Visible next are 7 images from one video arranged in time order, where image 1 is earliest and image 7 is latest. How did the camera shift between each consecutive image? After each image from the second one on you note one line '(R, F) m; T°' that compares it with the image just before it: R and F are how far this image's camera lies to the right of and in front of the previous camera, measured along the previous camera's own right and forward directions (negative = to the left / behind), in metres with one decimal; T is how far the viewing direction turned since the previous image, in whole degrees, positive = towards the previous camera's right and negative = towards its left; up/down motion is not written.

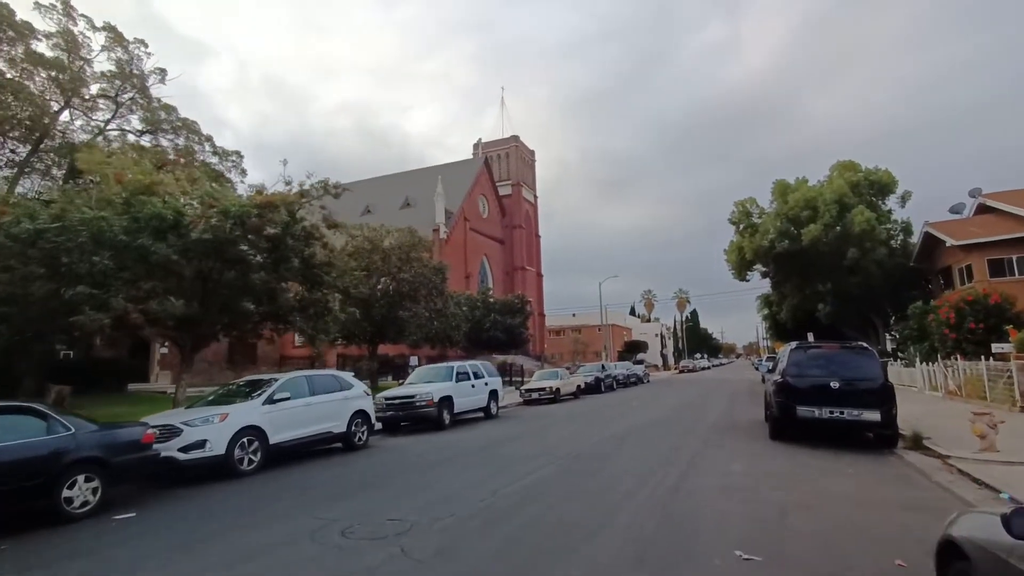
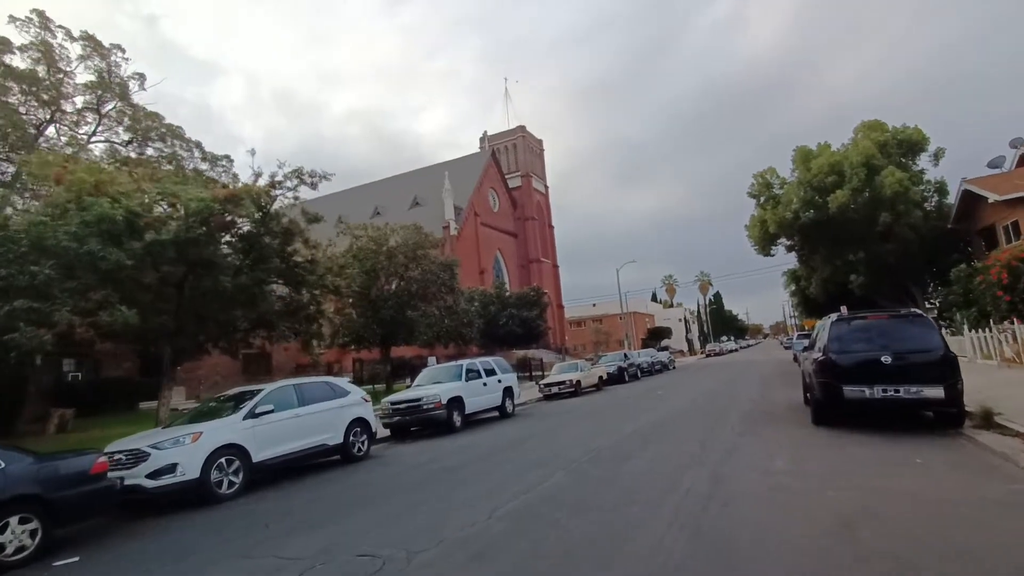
(+0.4, +1.4) m; -2°
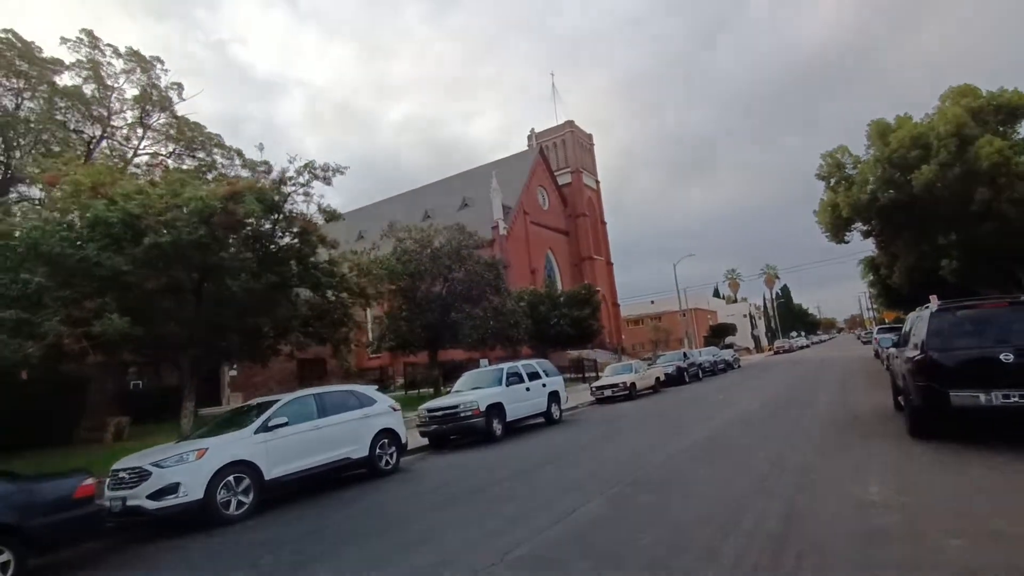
(+0.5, +1.4) m; -6°
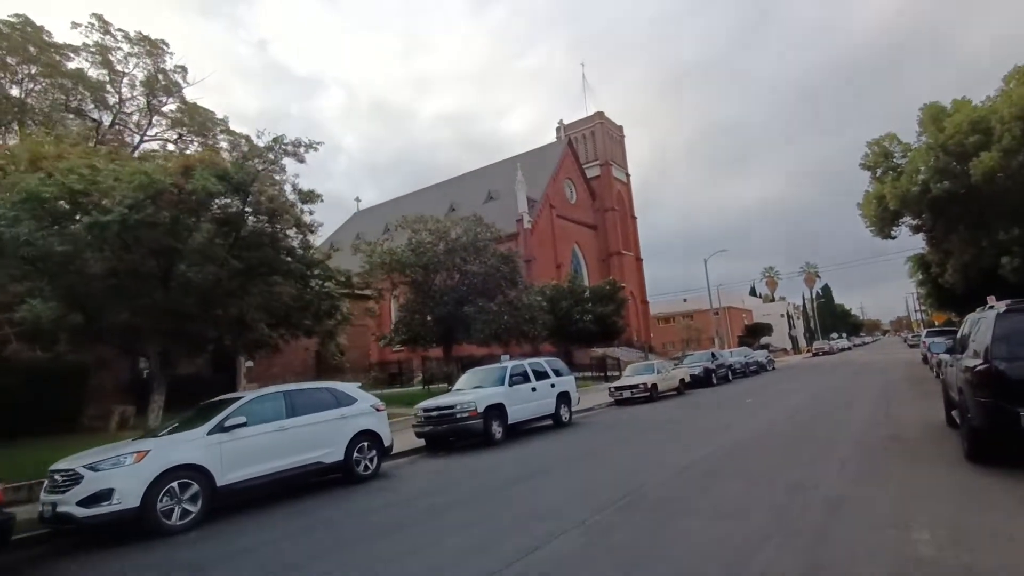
(+0.9, +1.3) m; -3°
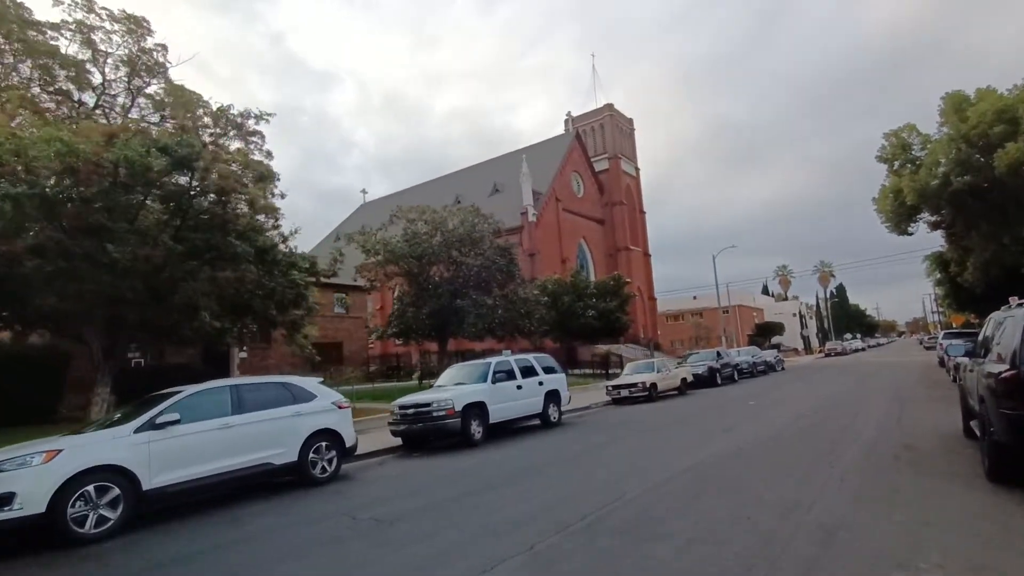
(+0.8, +1.0) m; -1°
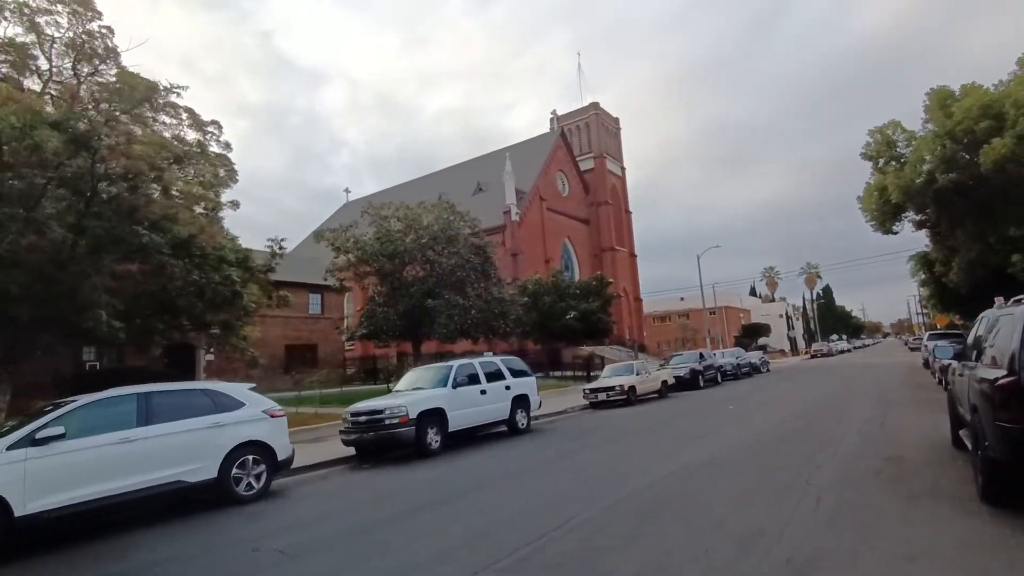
(+0.8, +1.0) m; +1°
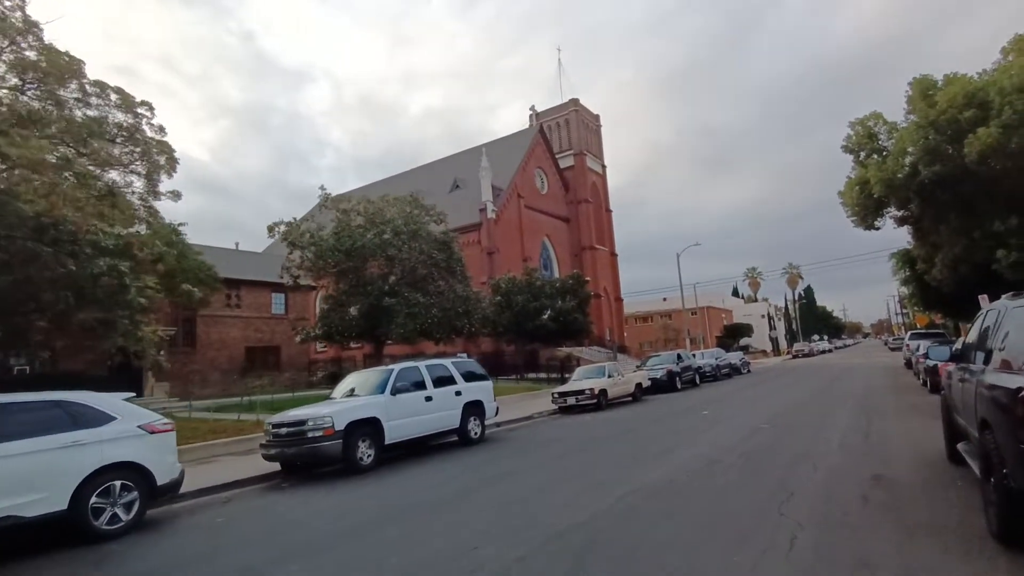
(+1.0, +1.6) m; +1°
